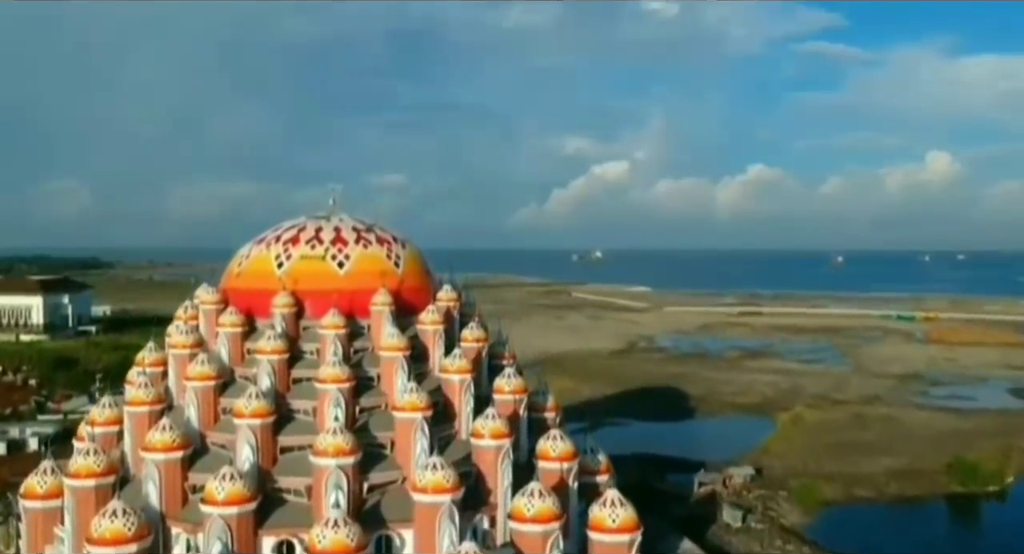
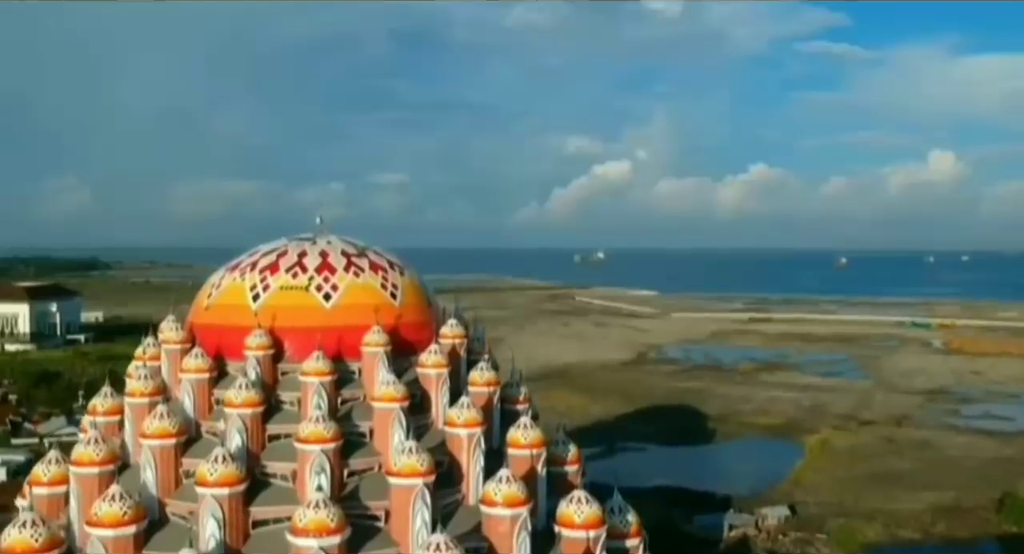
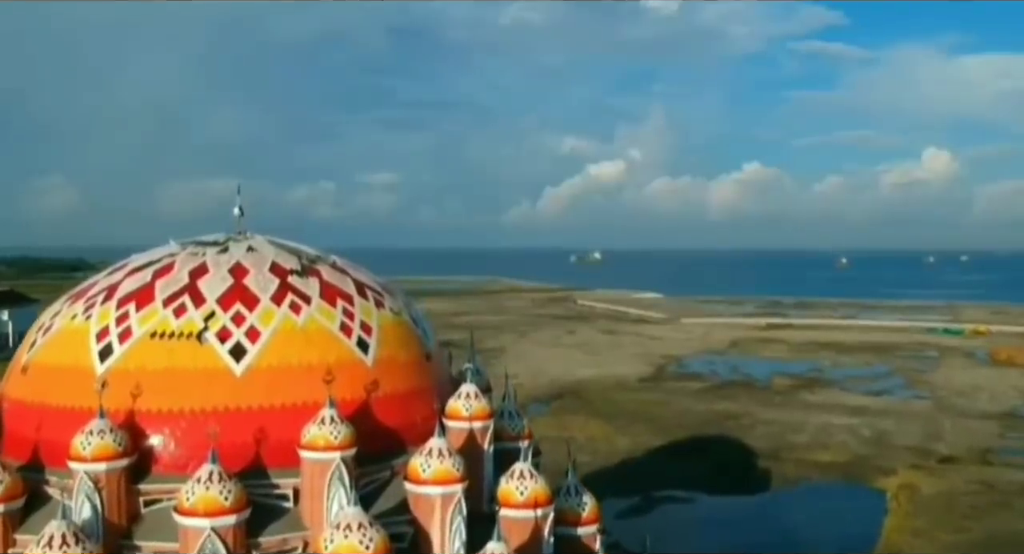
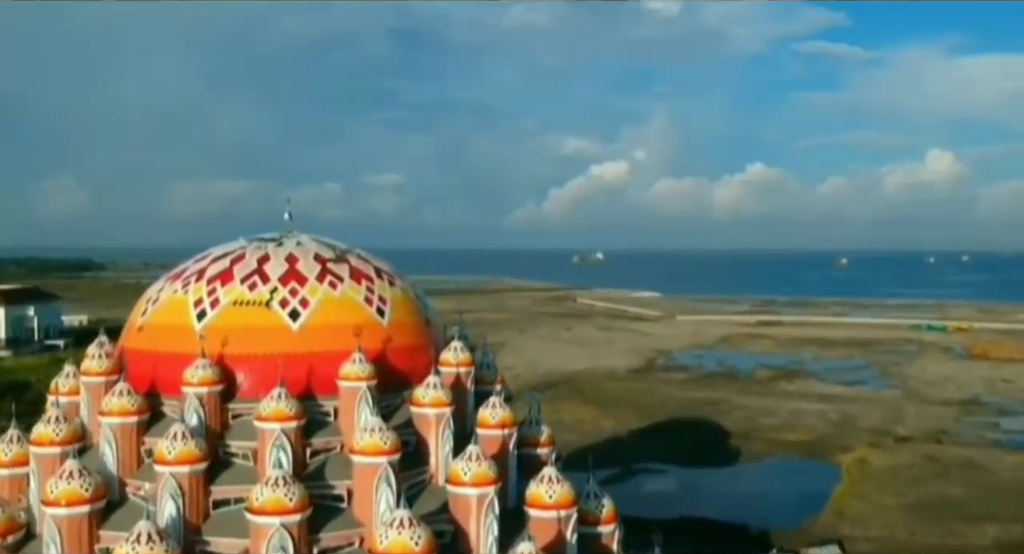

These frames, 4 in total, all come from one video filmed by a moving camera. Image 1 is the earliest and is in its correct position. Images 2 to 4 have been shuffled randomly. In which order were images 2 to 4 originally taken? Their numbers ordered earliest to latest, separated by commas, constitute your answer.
2, 4, 3
